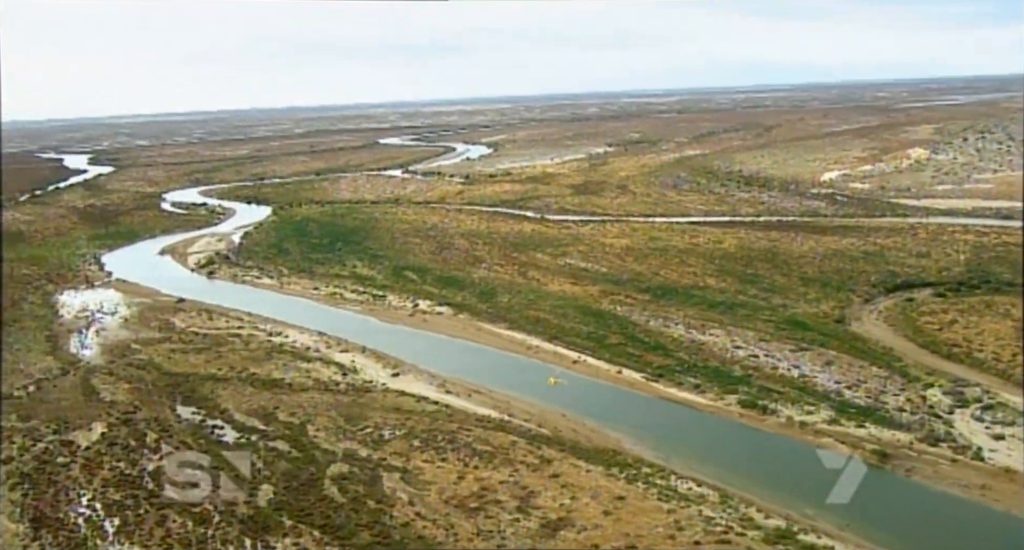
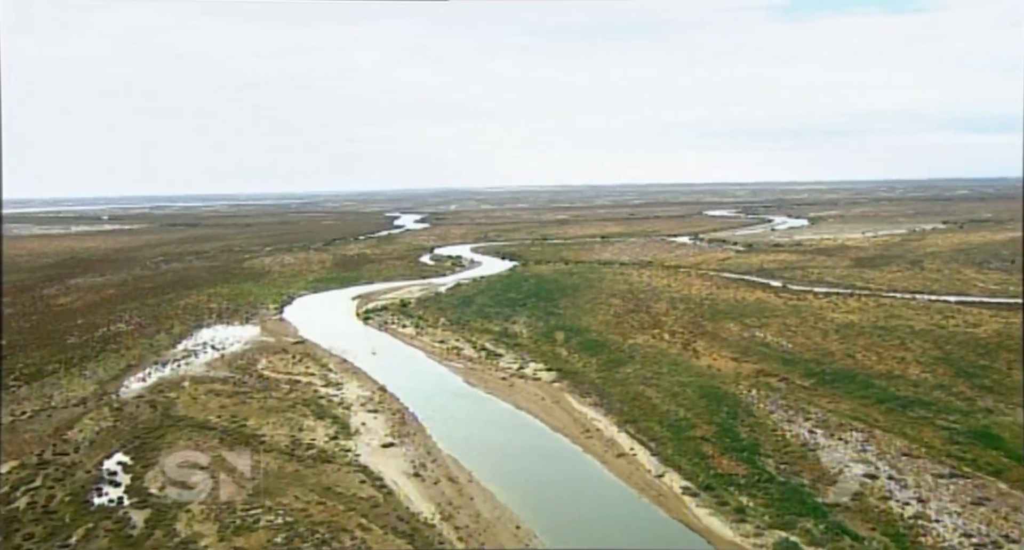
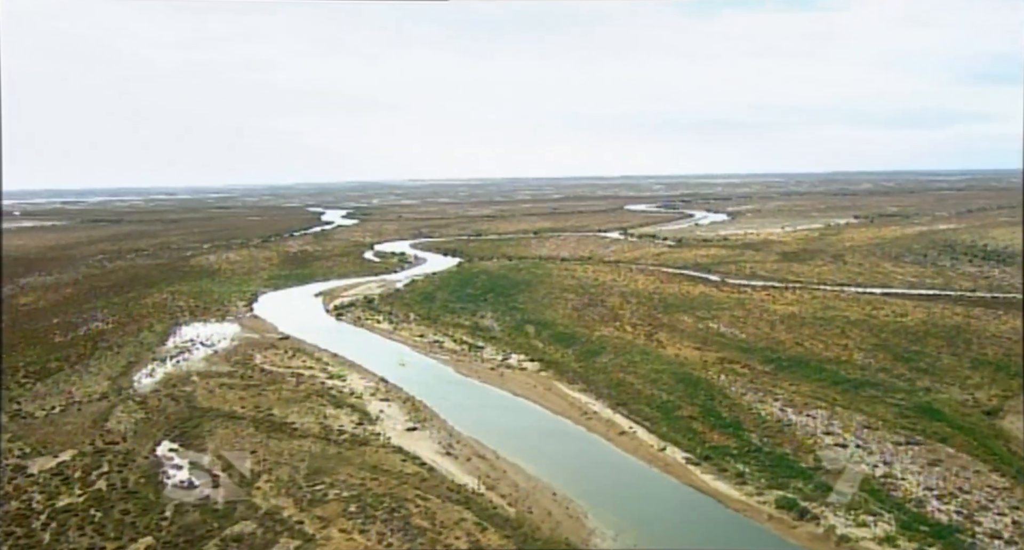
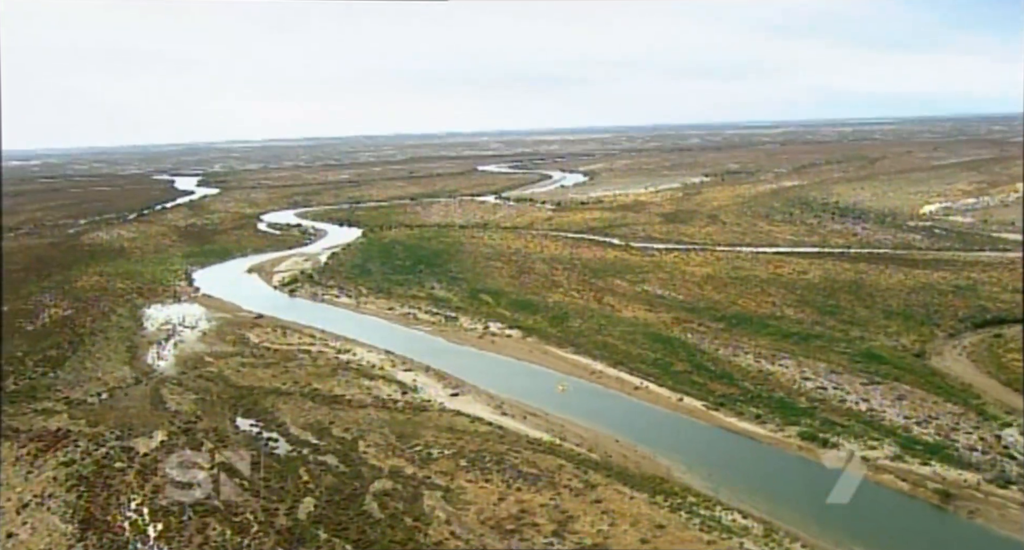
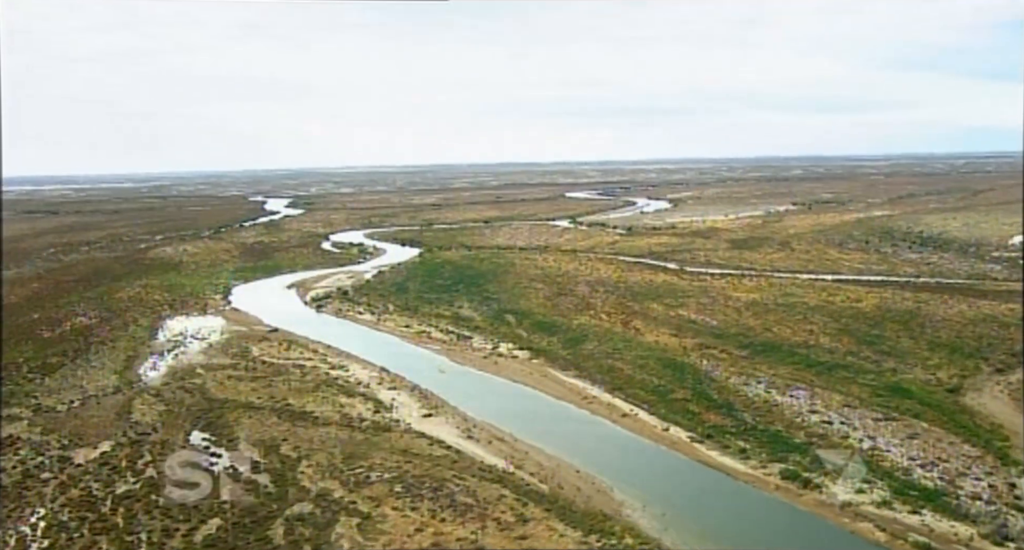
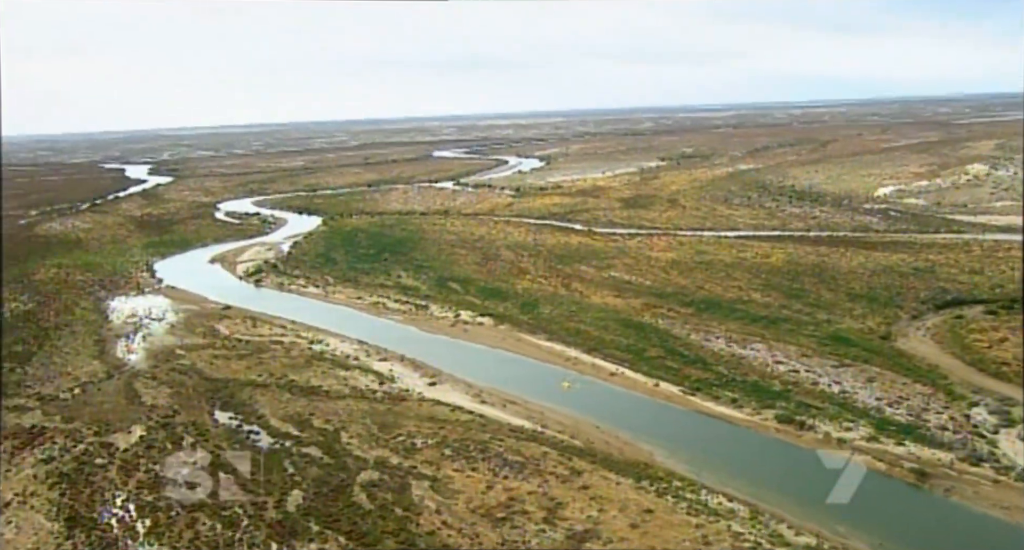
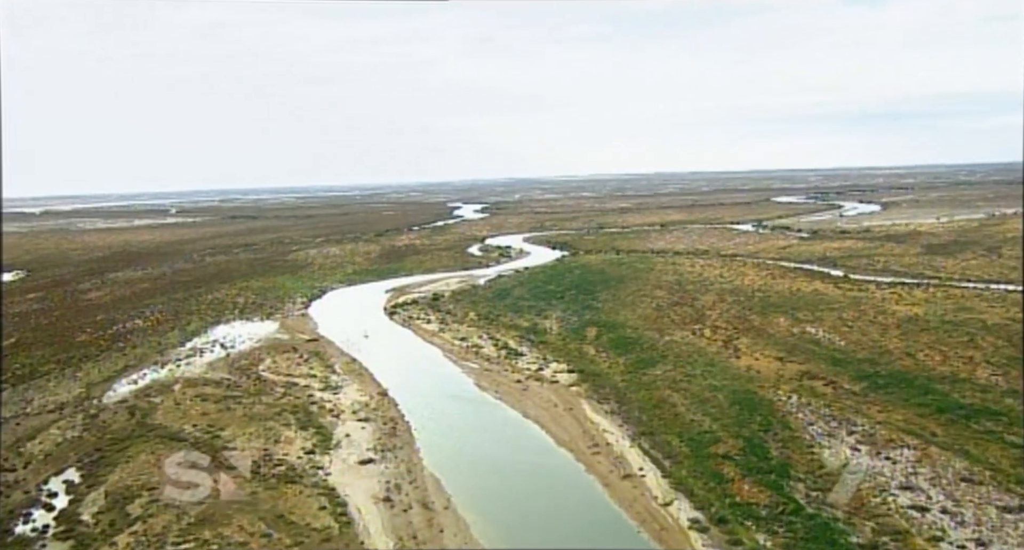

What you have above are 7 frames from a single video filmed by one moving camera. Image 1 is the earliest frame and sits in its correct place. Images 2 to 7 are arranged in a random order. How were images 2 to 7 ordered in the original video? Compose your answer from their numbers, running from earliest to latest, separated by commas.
6, 4, 5, 3, 2, 7
